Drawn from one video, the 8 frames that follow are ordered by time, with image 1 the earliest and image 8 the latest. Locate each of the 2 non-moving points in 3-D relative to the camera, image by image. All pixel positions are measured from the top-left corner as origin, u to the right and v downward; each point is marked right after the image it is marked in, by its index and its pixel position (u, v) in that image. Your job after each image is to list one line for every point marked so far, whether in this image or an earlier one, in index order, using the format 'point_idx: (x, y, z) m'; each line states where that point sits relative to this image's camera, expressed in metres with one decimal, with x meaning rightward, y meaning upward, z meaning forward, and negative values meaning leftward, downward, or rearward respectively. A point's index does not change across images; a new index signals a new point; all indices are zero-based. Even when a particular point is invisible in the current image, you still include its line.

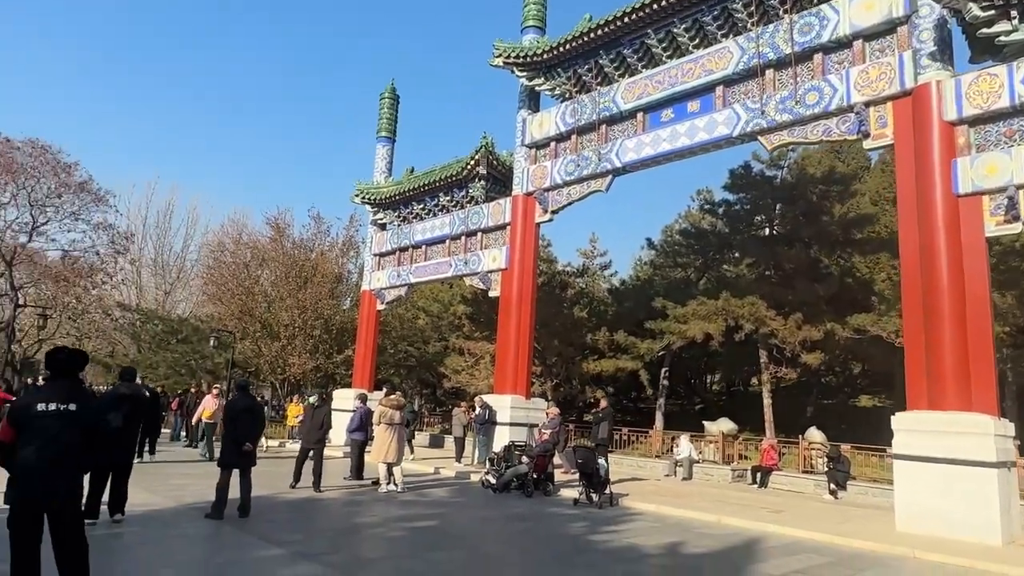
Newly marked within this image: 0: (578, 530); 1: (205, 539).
0: (+1.0, -3.5, +9.8) m
1: (-3.6, -2.9, +7.9) m
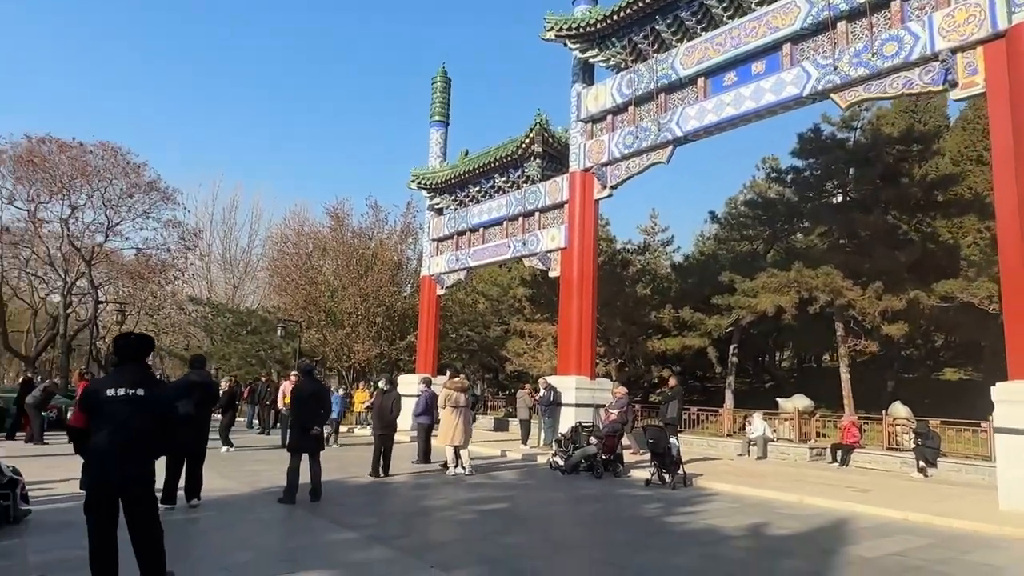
0: (+2.0, -3.1, +9.5) m
1: (-2.7, -2.7, +7.9) m
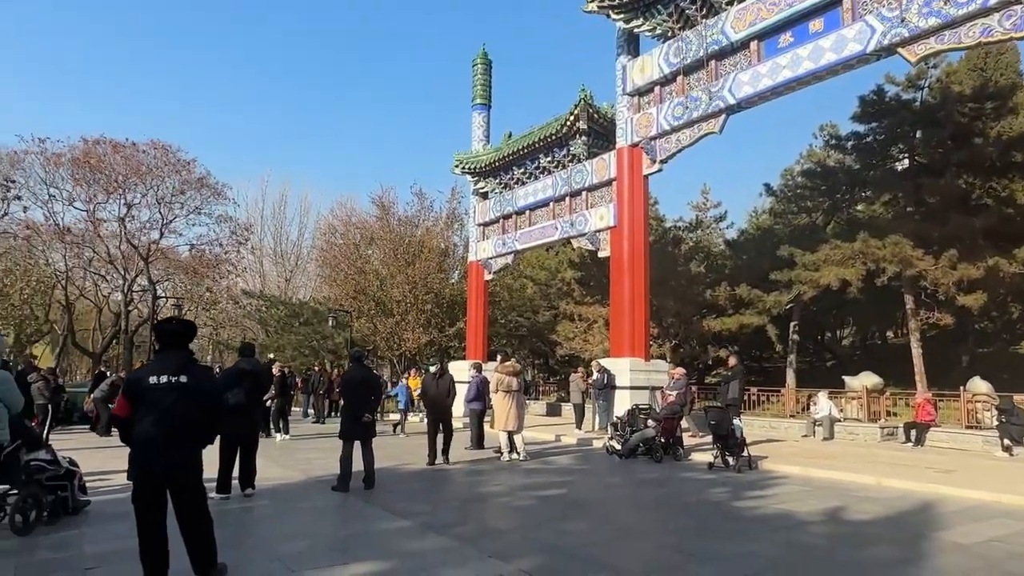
0: (+2.8, -2.8, +9.0) m
1: (-2.1, -2.5, +7.8) m
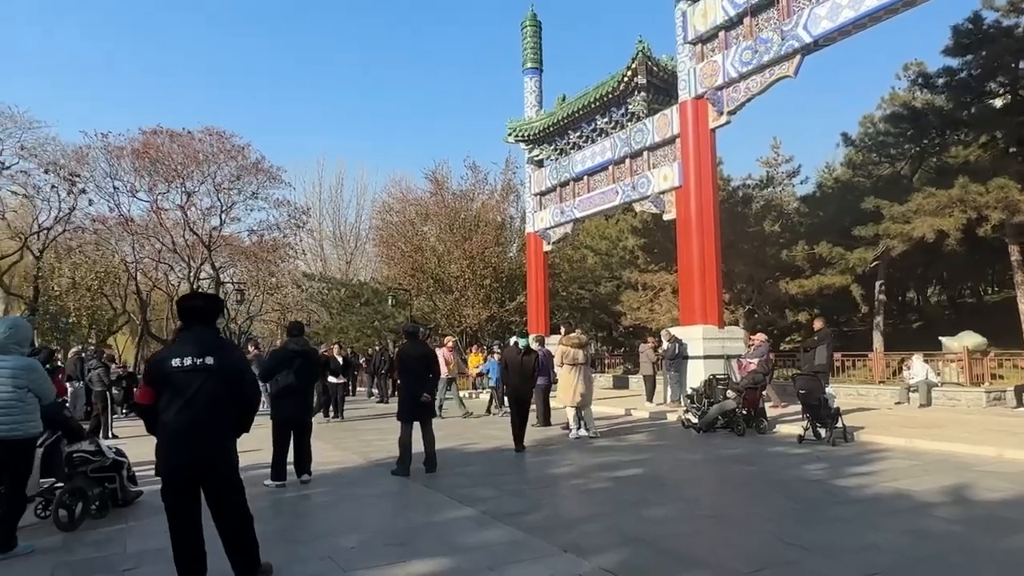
0: (+3.6, -2.2, +8.0) m
1: (-1.3, -2.2, +7.2) m
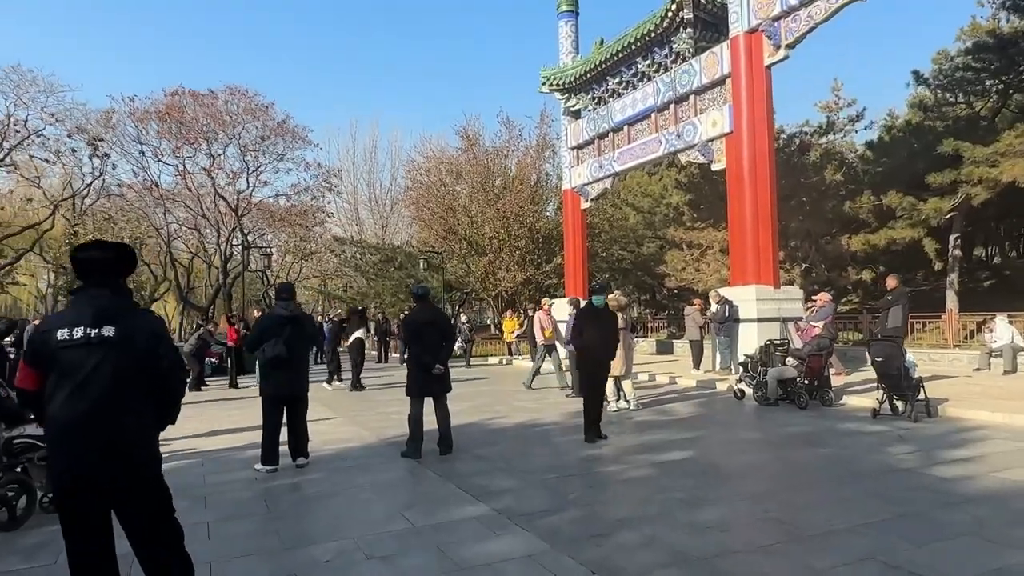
0: (+3.9, -1.7, +6.7) m
1: (-1.1, -1.8, +6.2) m
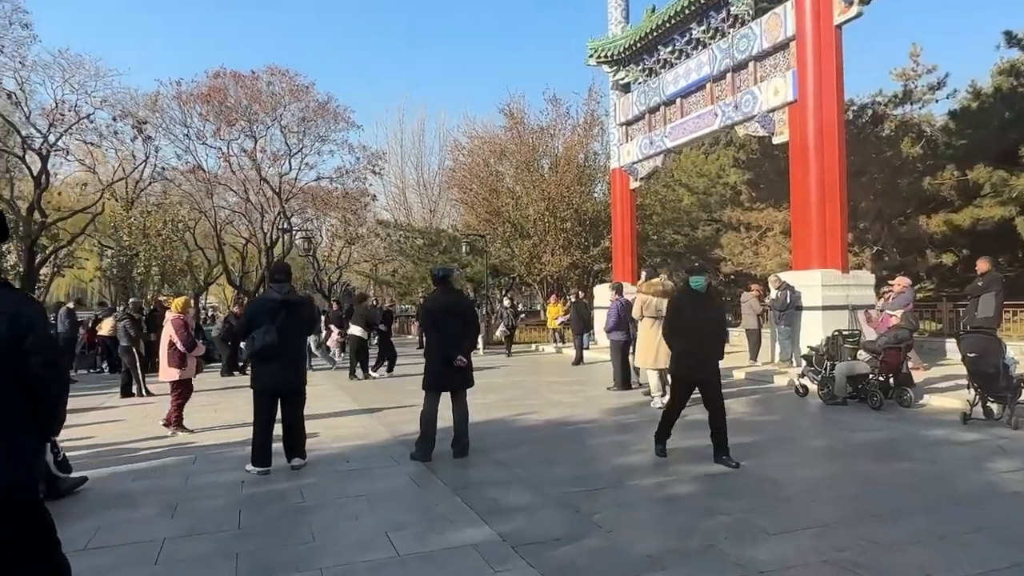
0: (+4.0, -1.5, +5.5) m
1: (-0.9, -1.6, +5.3) m
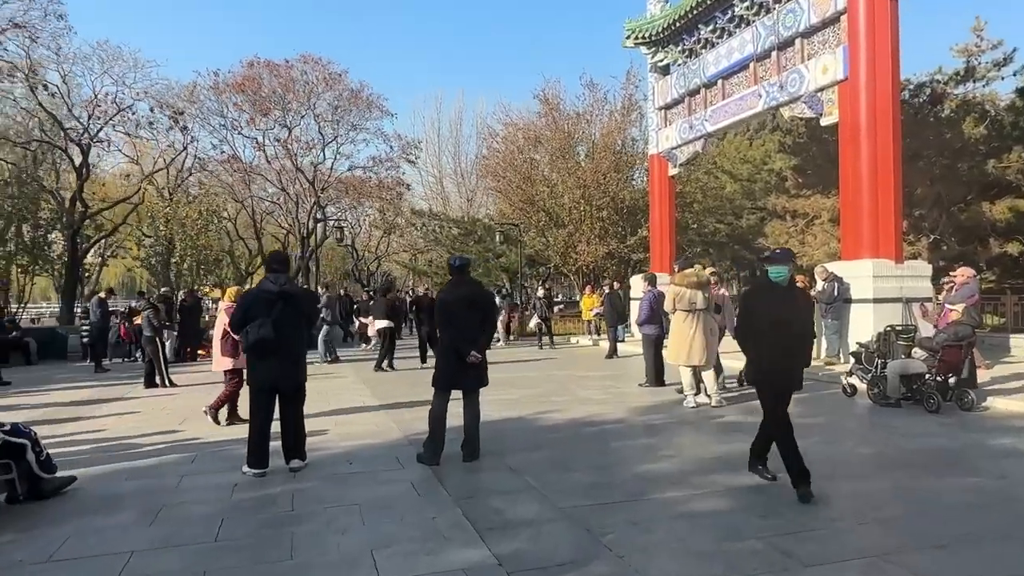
0: (+4.1, -1.5, +4.7) m
1: (-0.9, -1.6, +4.9) m
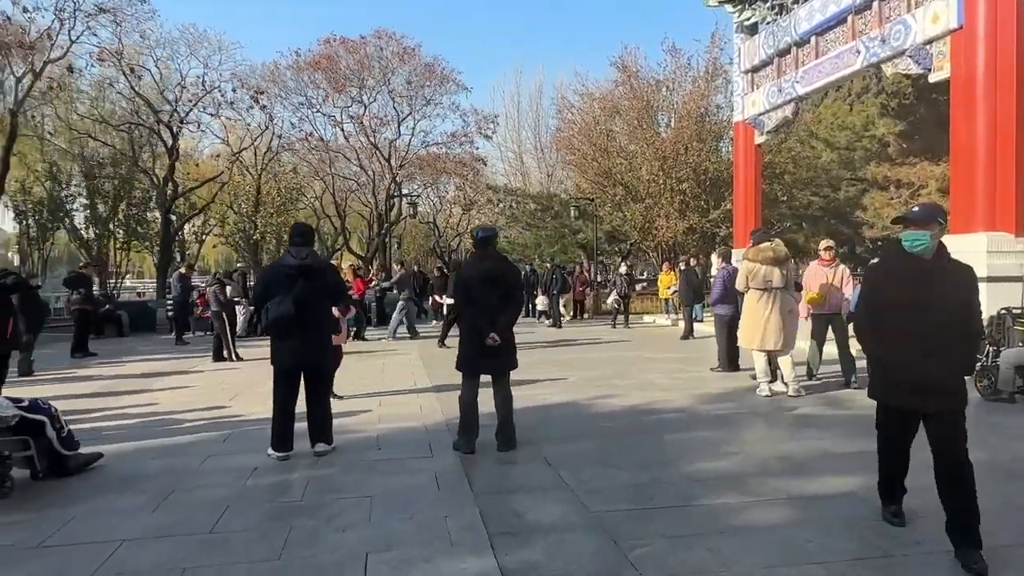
0: (+4.2, -1.4, +3.7) m
1: (-0.7, -1.4, +4.5) m
